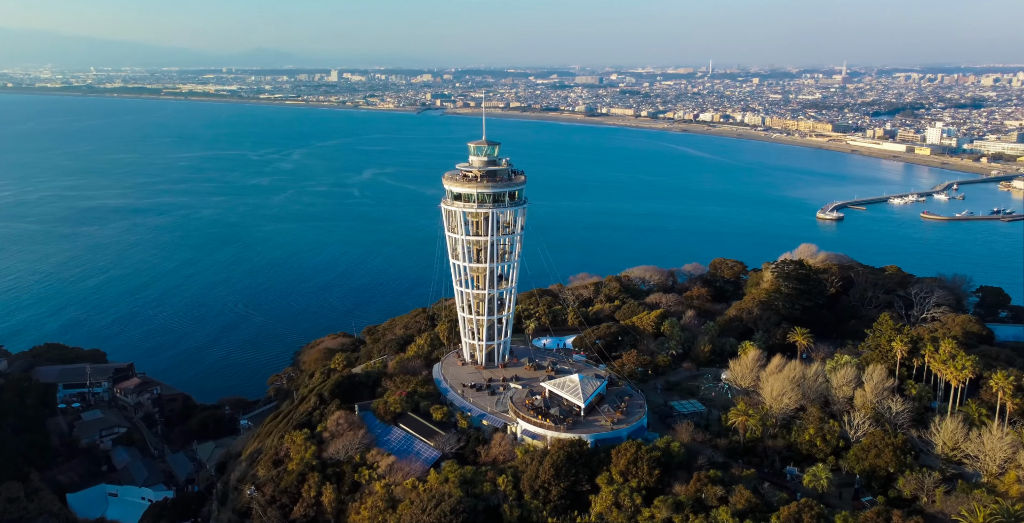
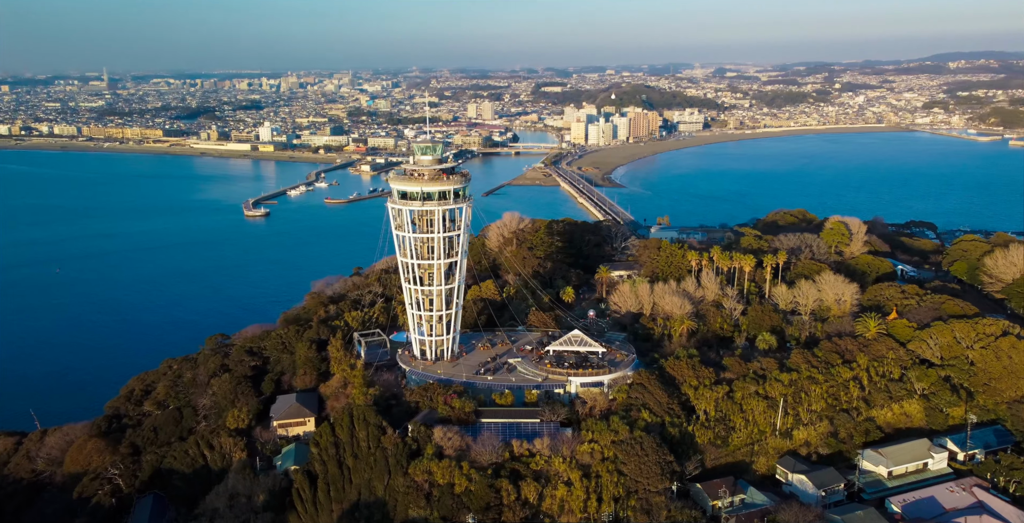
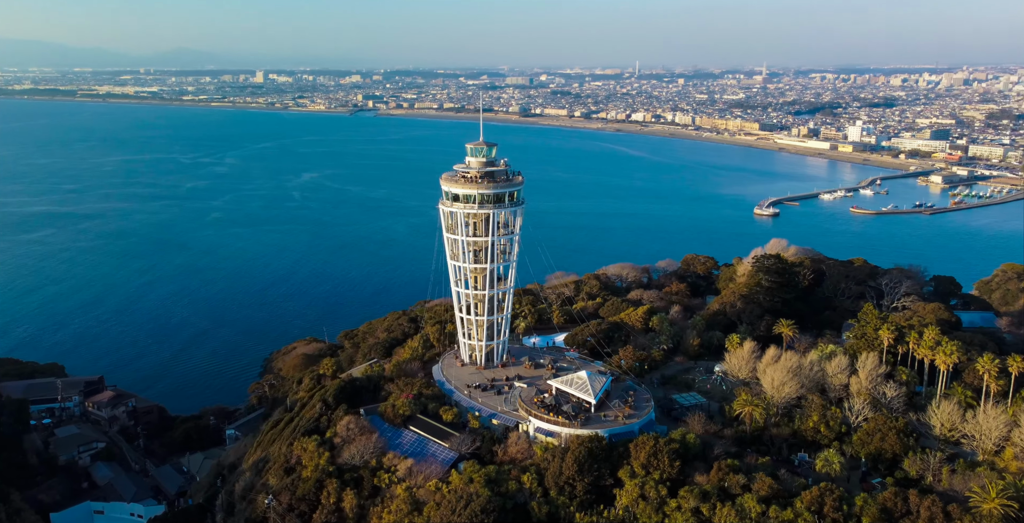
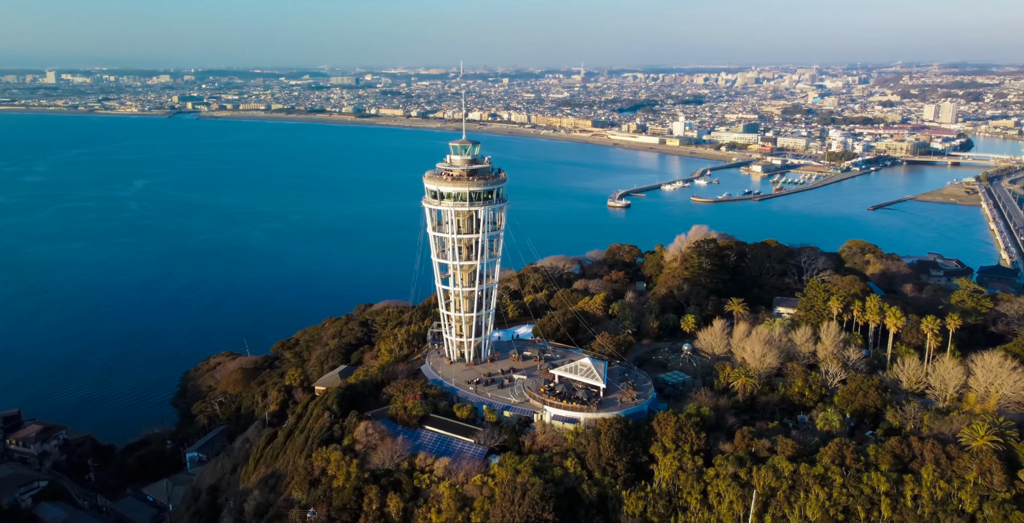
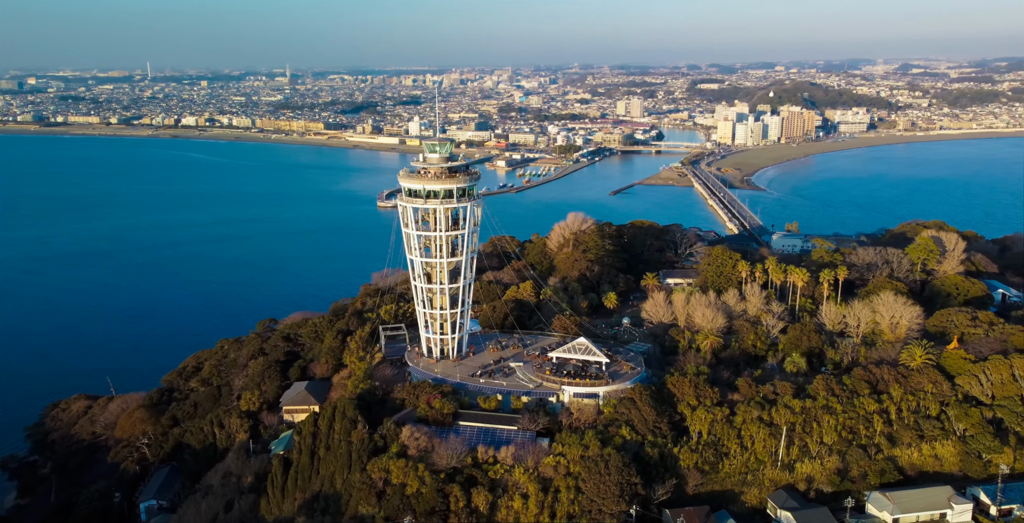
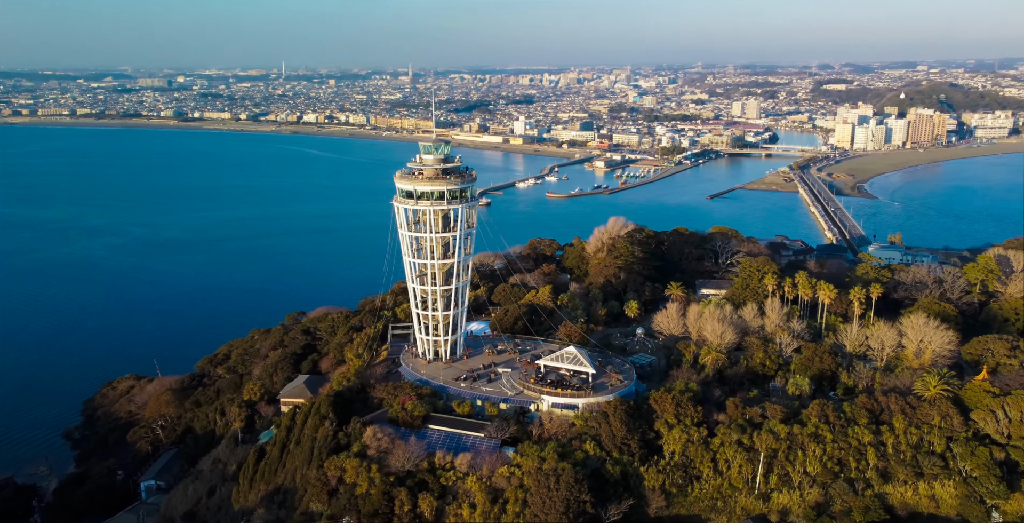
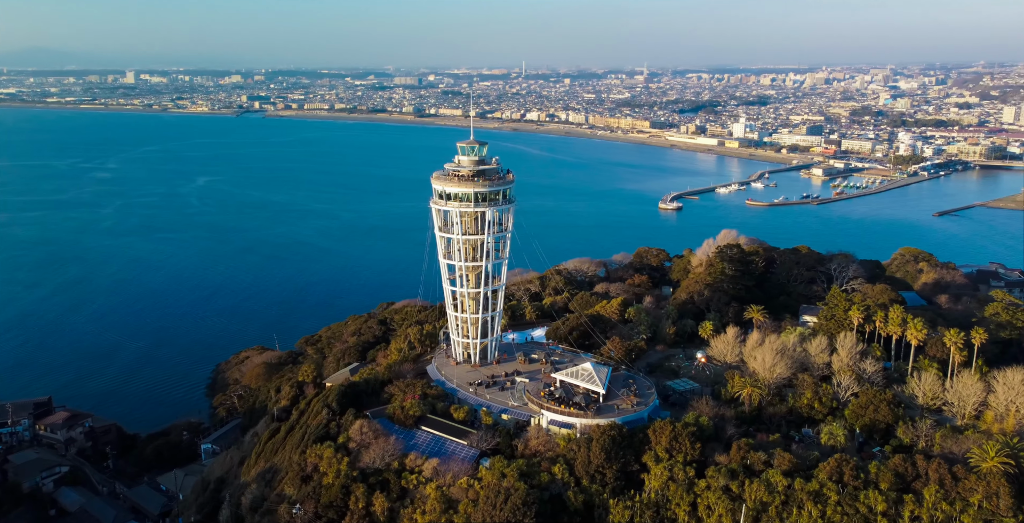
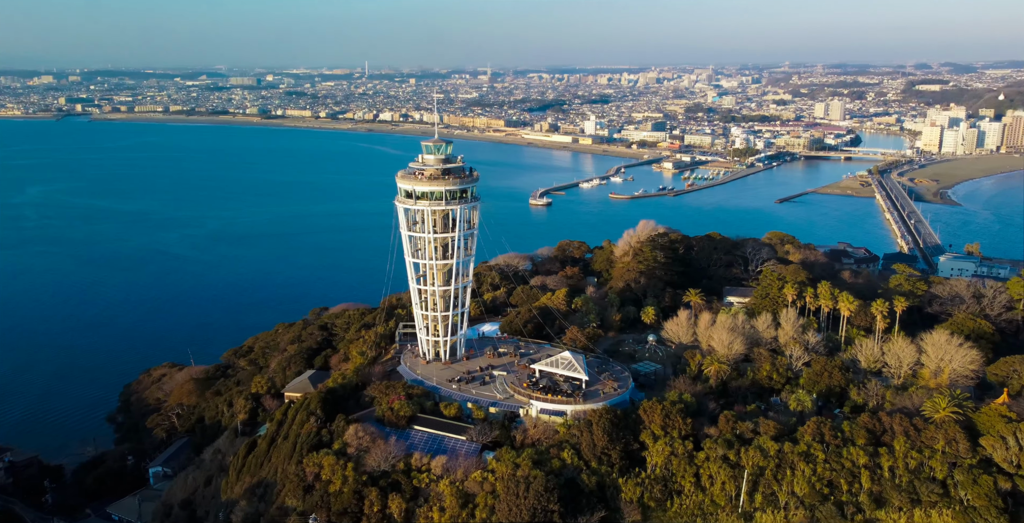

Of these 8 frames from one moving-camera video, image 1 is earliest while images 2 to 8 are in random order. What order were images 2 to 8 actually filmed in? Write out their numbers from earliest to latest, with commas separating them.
3, 7, 4, 8, 6, 5, 2
